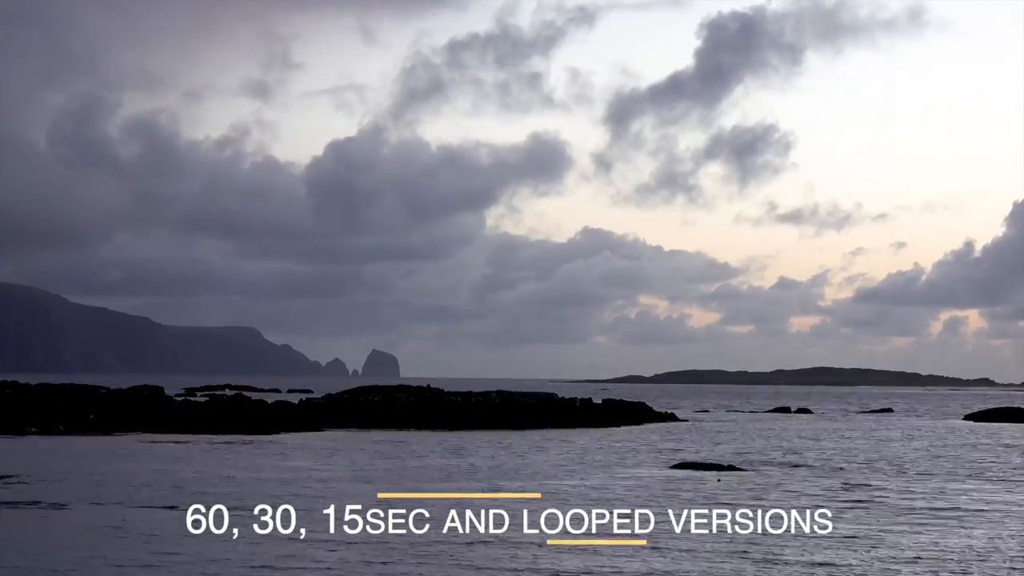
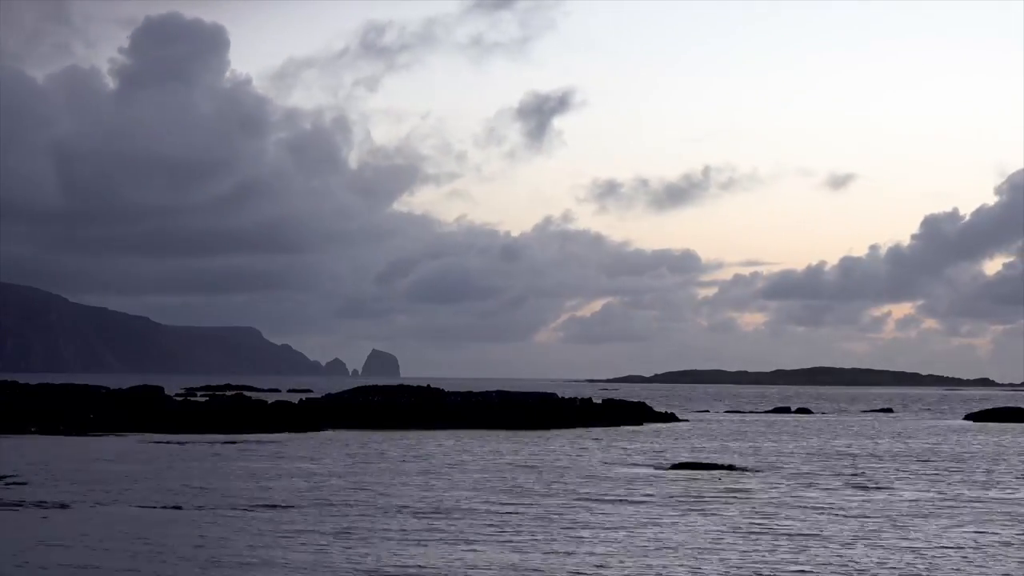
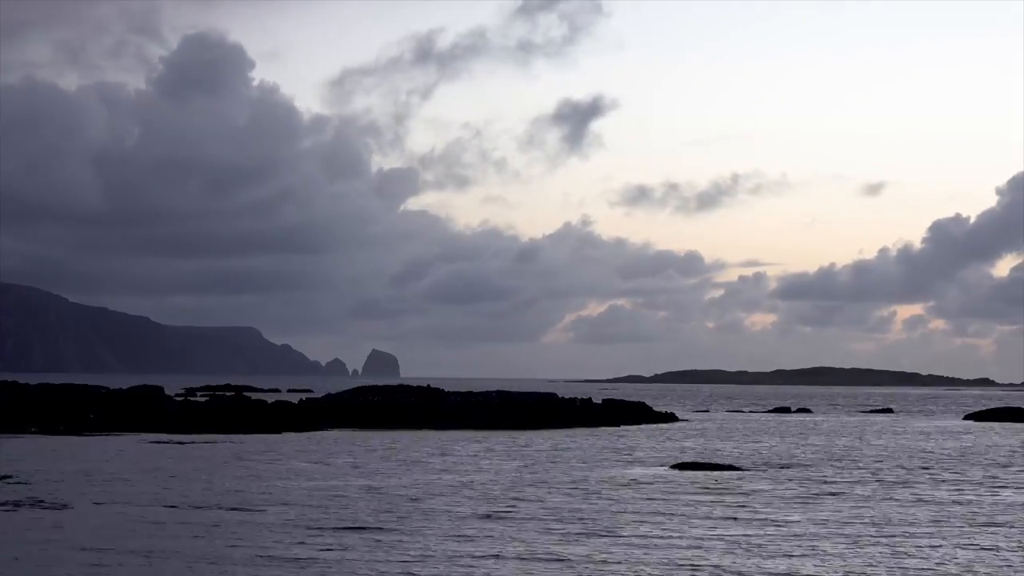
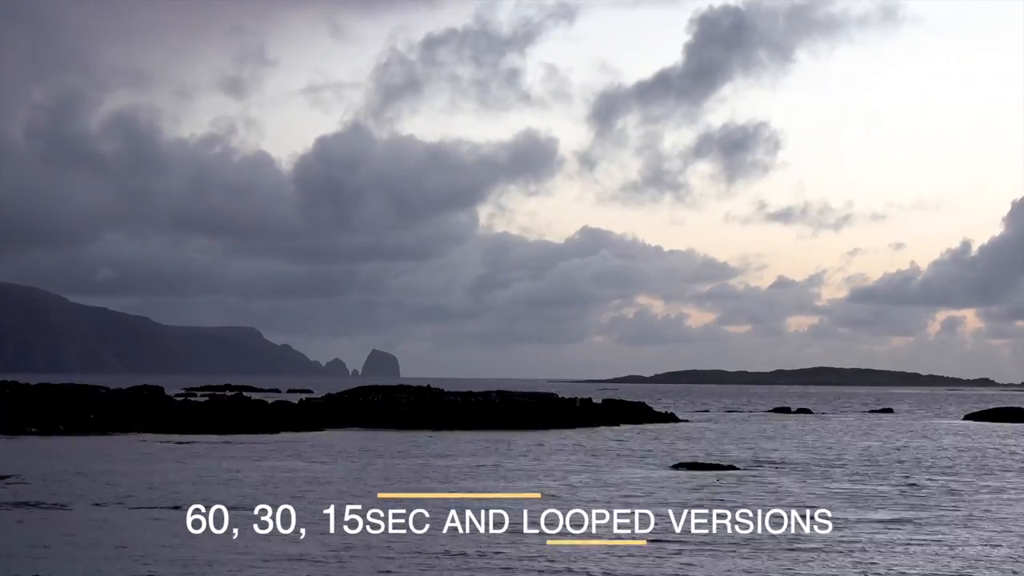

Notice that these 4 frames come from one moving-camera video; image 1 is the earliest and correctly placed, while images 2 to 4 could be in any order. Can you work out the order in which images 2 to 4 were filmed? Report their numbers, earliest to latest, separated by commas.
4, 3, 2
